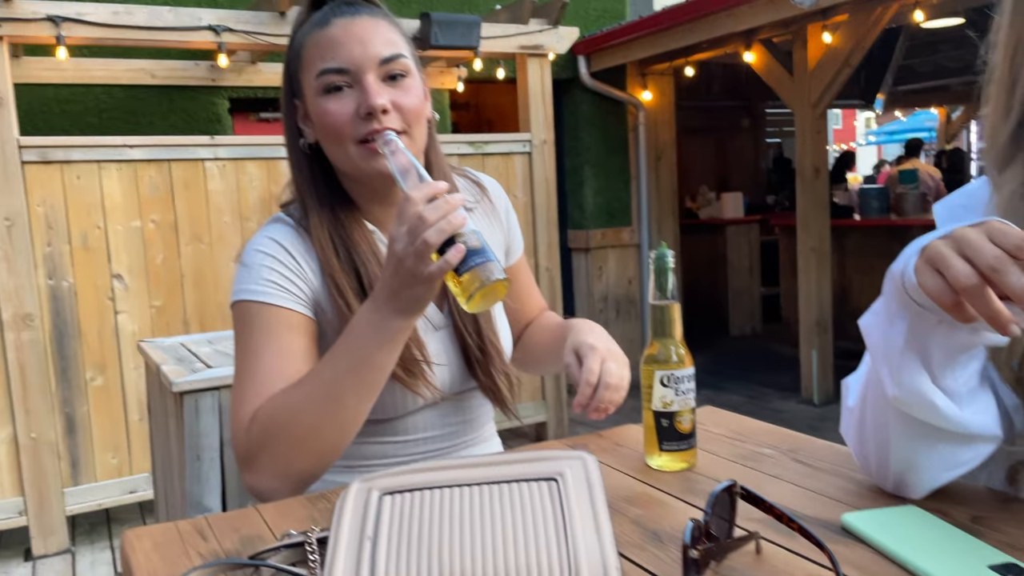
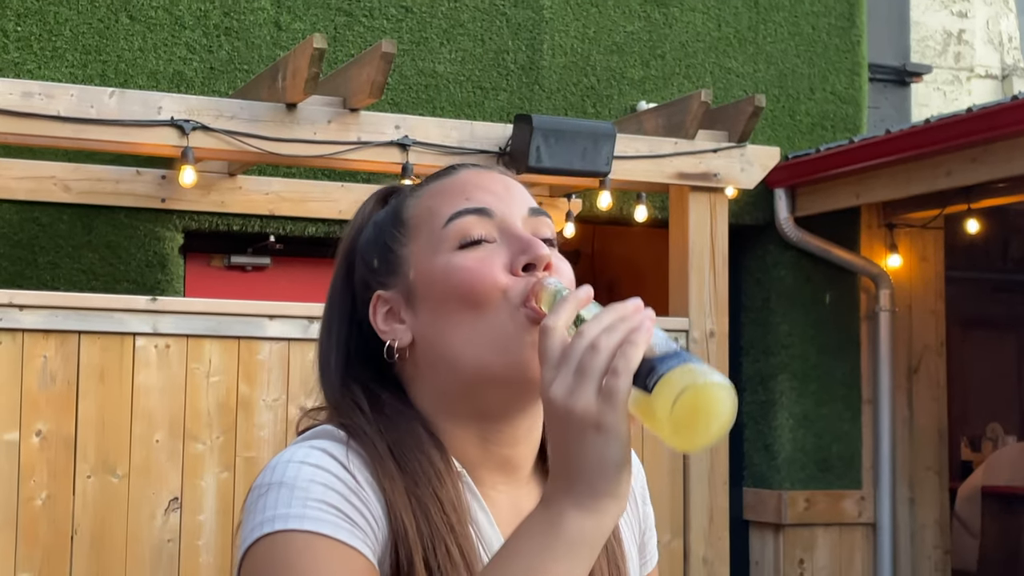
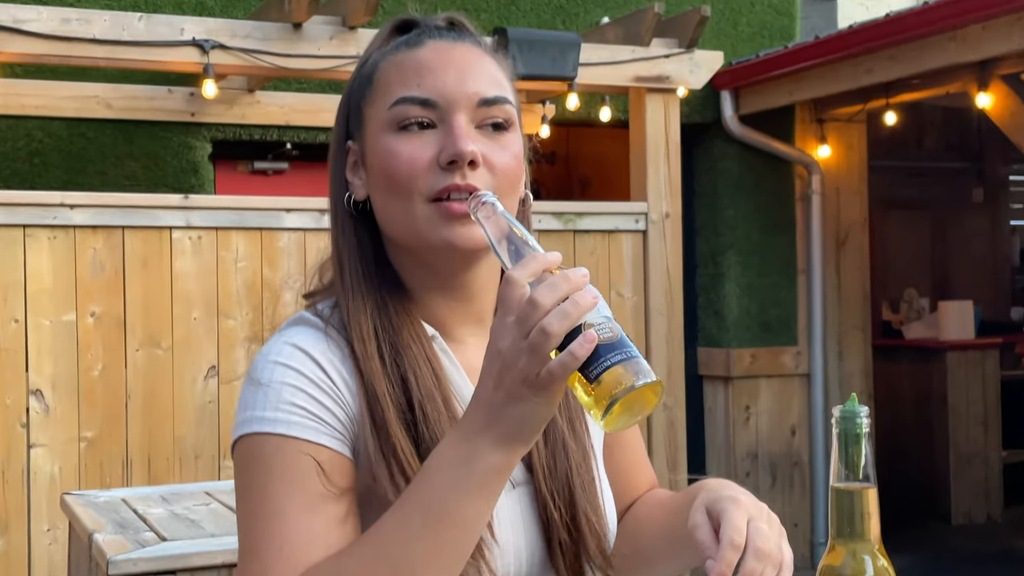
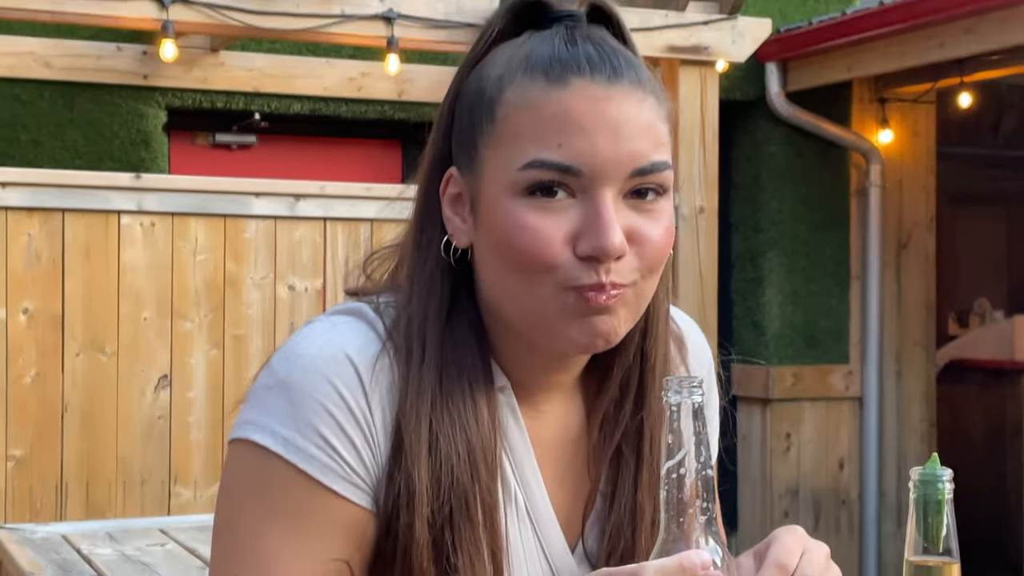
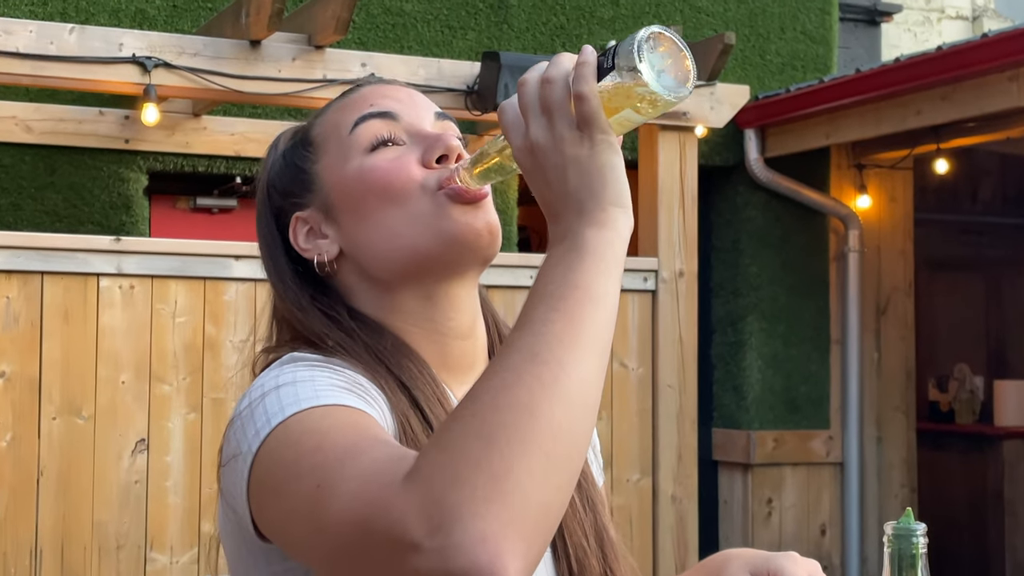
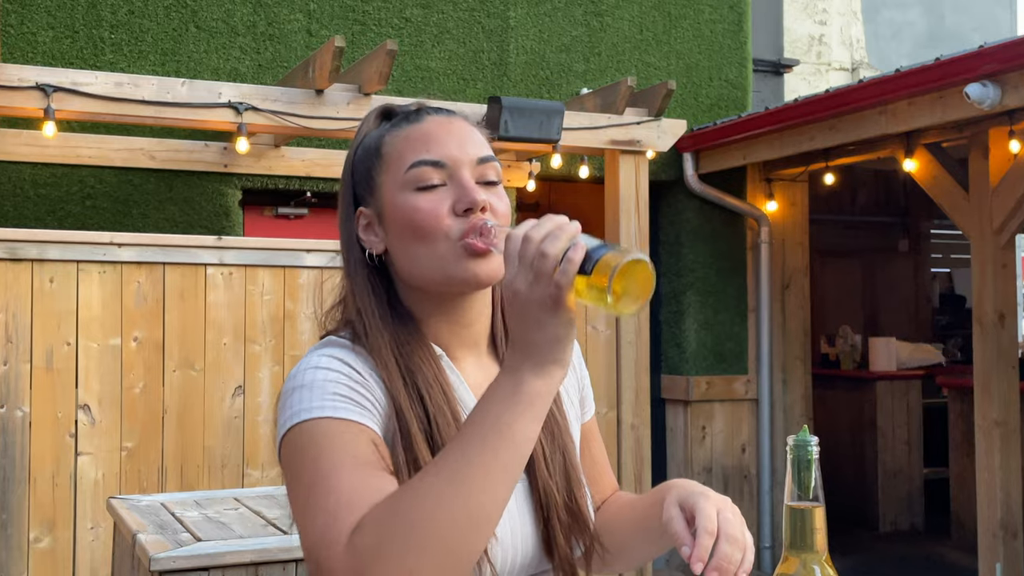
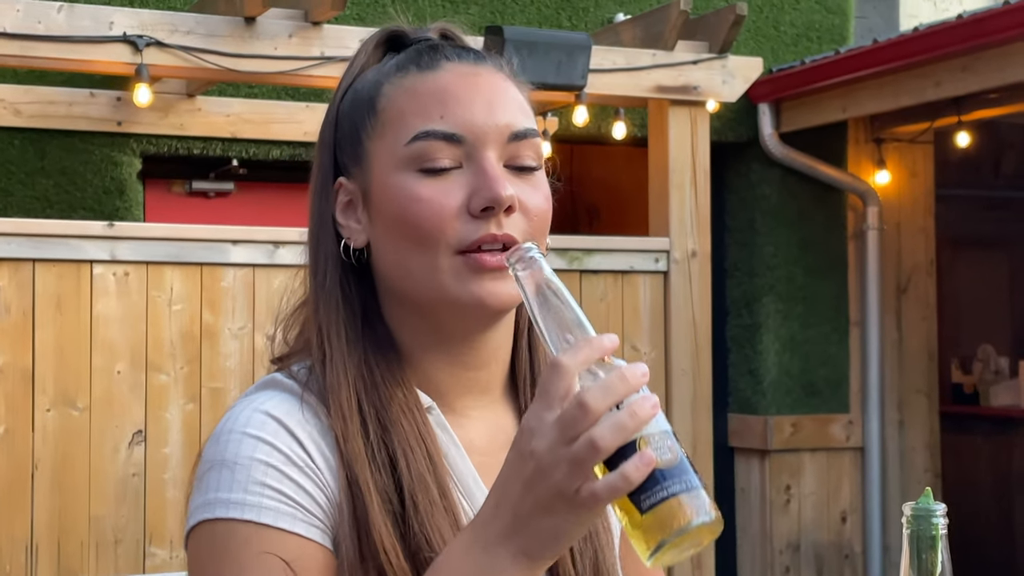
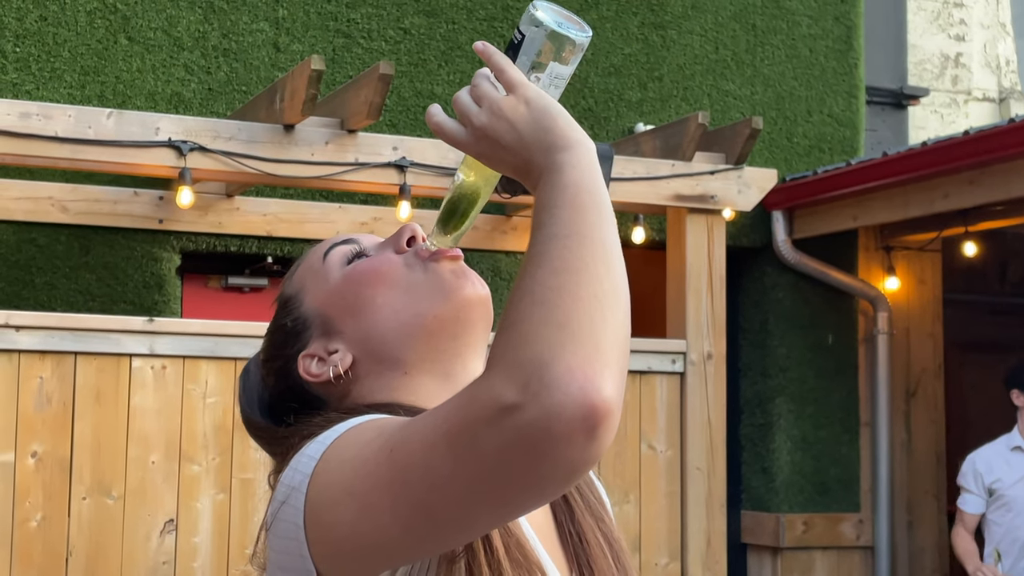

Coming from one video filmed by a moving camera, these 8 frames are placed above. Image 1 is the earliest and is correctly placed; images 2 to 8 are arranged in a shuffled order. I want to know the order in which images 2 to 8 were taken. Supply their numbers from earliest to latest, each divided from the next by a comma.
3, 7, 6, 5, 8, 2, 4
